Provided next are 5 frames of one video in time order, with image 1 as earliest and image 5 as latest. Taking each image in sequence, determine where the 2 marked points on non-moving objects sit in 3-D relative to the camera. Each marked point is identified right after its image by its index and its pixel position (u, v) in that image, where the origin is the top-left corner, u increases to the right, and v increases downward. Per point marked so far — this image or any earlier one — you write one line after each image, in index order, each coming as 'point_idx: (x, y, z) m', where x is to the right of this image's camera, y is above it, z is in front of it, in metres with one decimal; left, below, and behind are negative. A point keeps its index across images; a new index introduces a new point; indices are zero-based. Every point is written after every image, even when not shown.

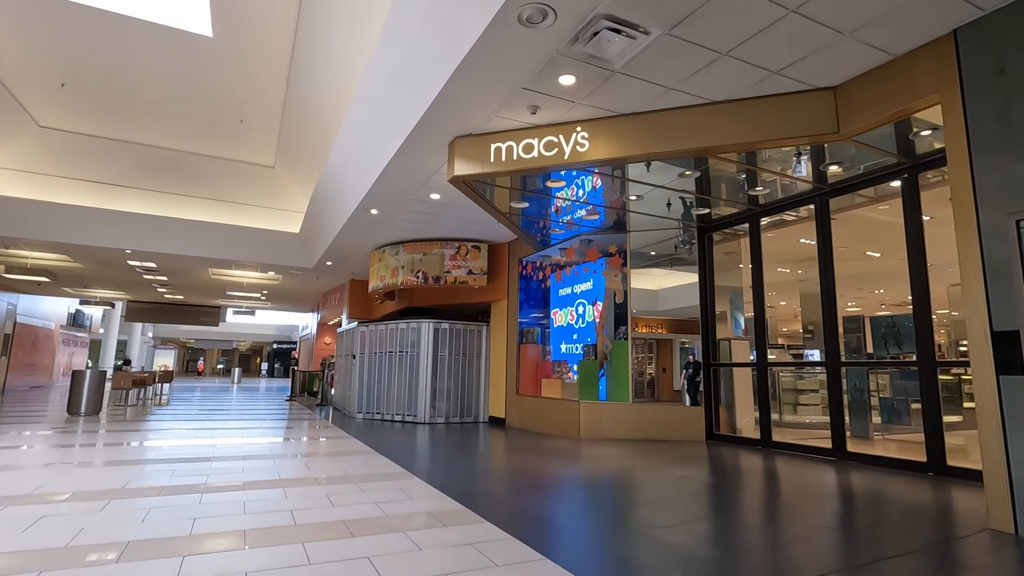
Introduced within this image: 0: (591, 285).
0: (+1.2, 0.0, +8.2) m
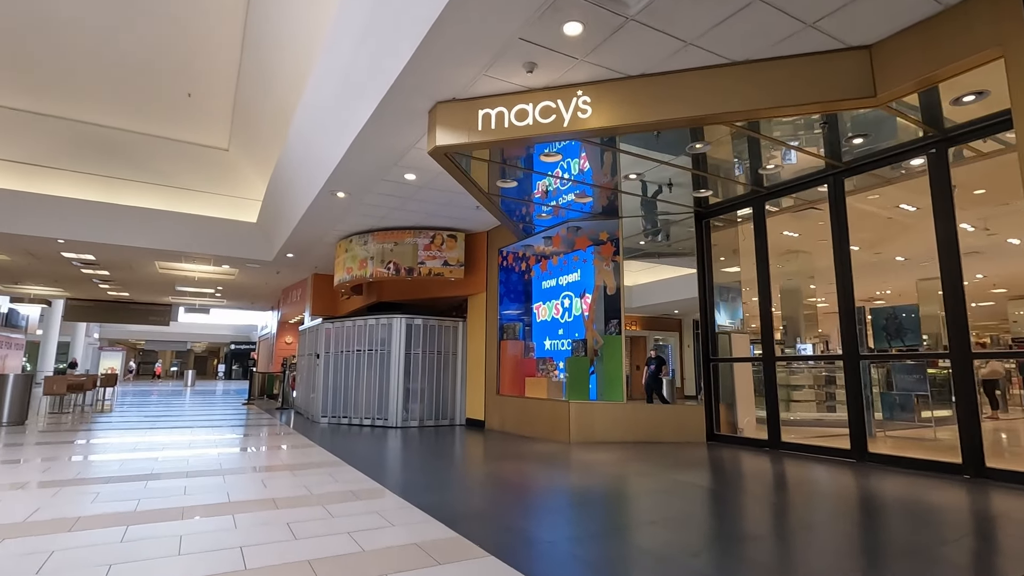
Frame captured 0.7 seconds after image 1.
0: (+0.9, +0.2, +7.6) m
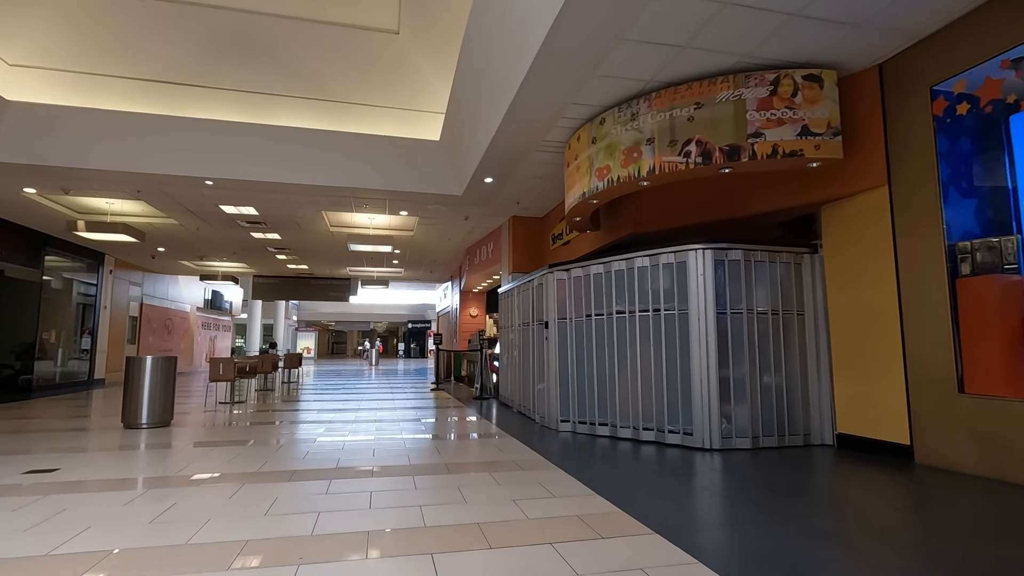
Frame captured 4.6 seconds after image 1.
0: (+4.0, +1.1, +2.7) m
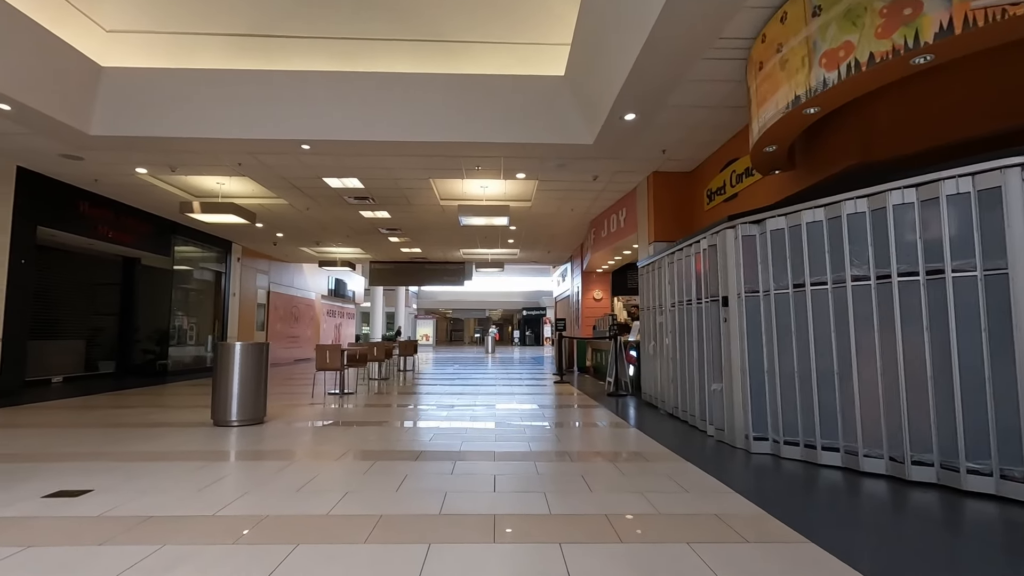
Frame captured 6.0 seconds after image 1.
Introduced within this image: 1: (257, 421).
0: (+4.5, +1.4, +0.1) m
1: (-2.6, -1.3, +5.5) m
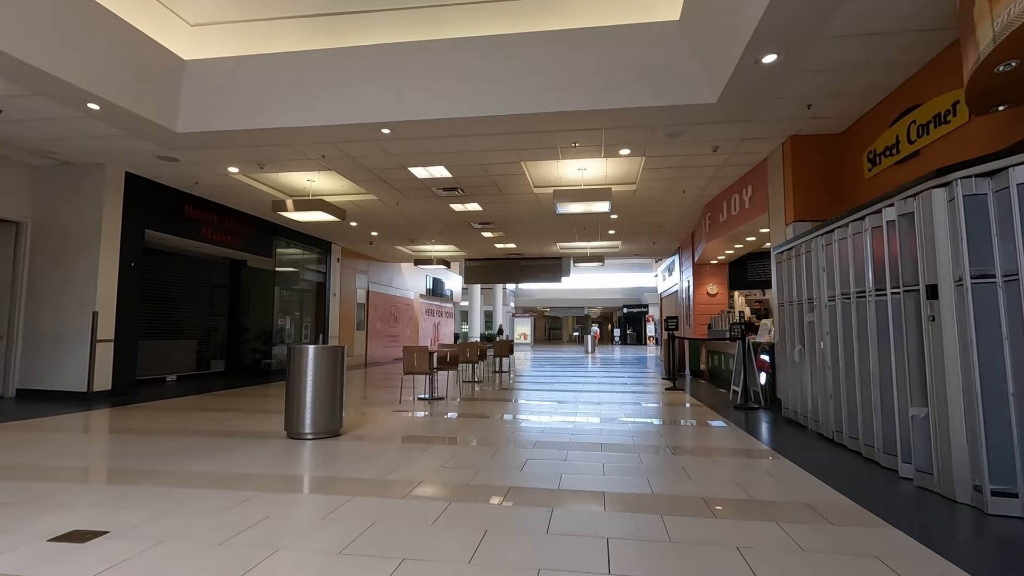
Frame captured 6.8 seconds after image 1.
0: (+4.4, +1.5, -1.6) m
1: (-1.6, -1.3, +4.9) m
